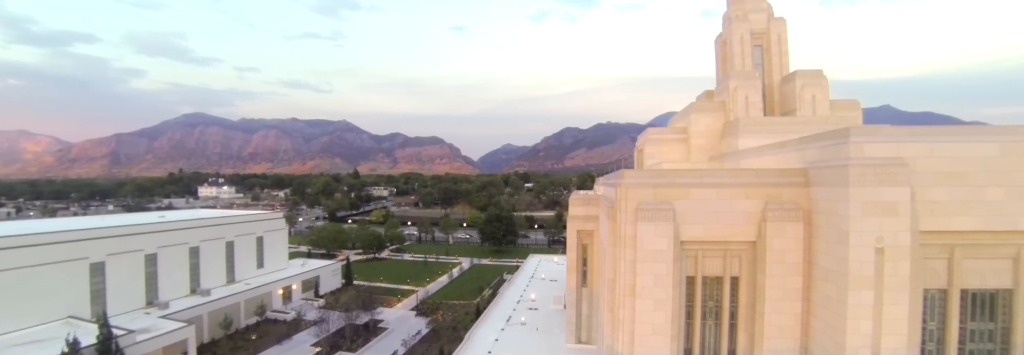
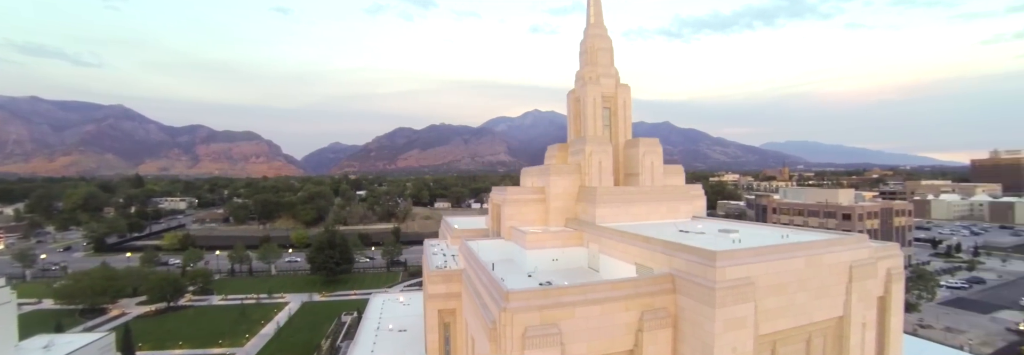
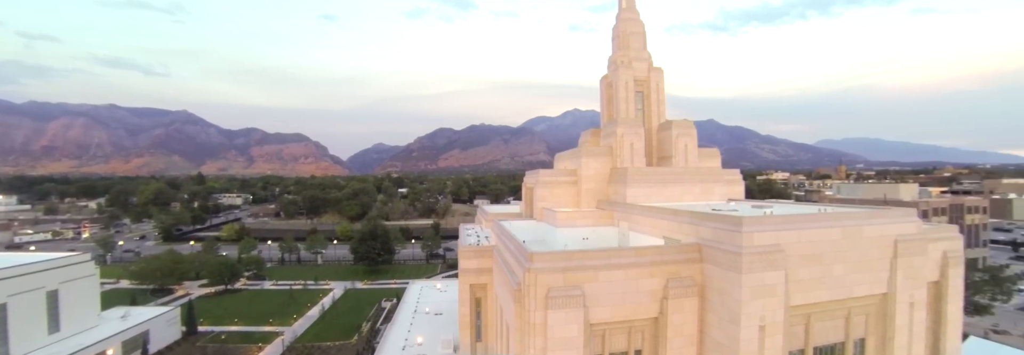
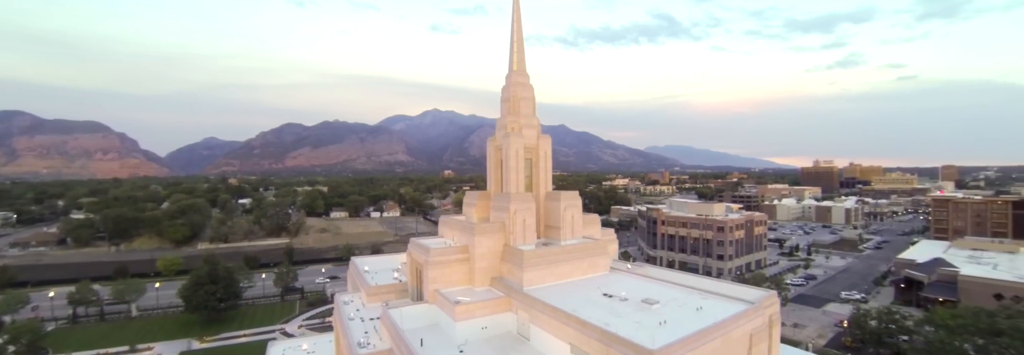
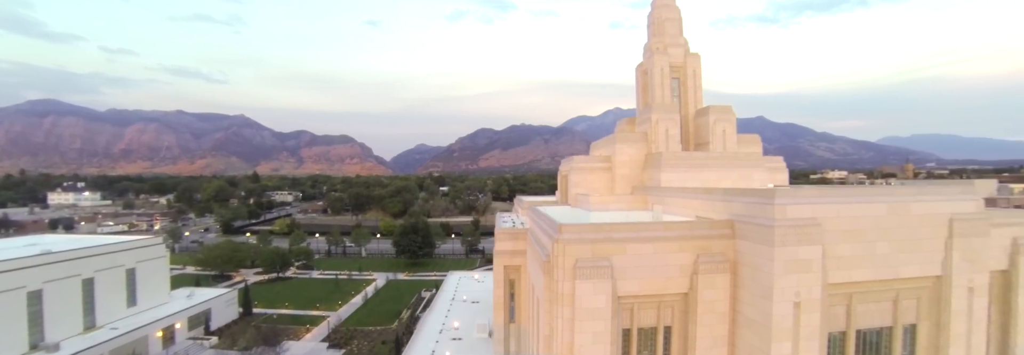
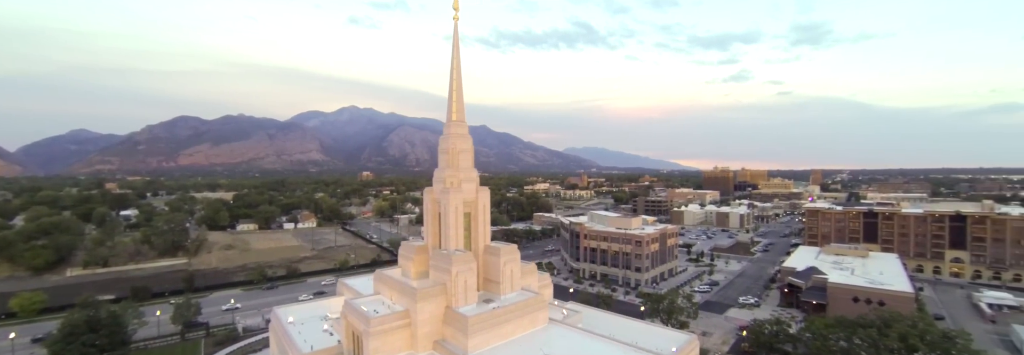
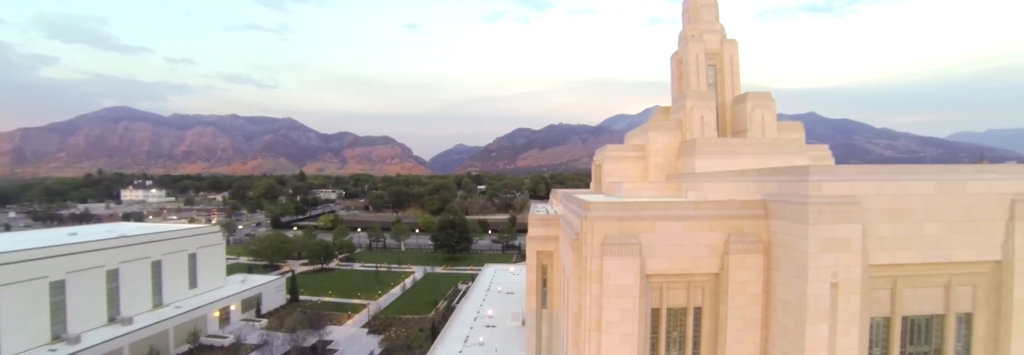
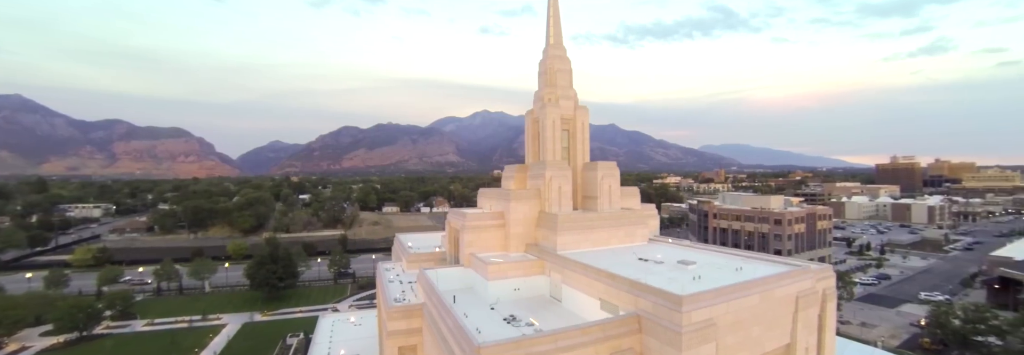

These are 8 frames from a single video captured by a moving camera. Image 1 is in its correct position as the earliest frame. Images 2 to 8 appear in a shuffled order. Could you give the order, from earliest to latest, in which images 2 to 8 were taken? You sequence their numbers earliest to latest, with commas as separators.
7, 5, 3, 2, 8, 4, 6
